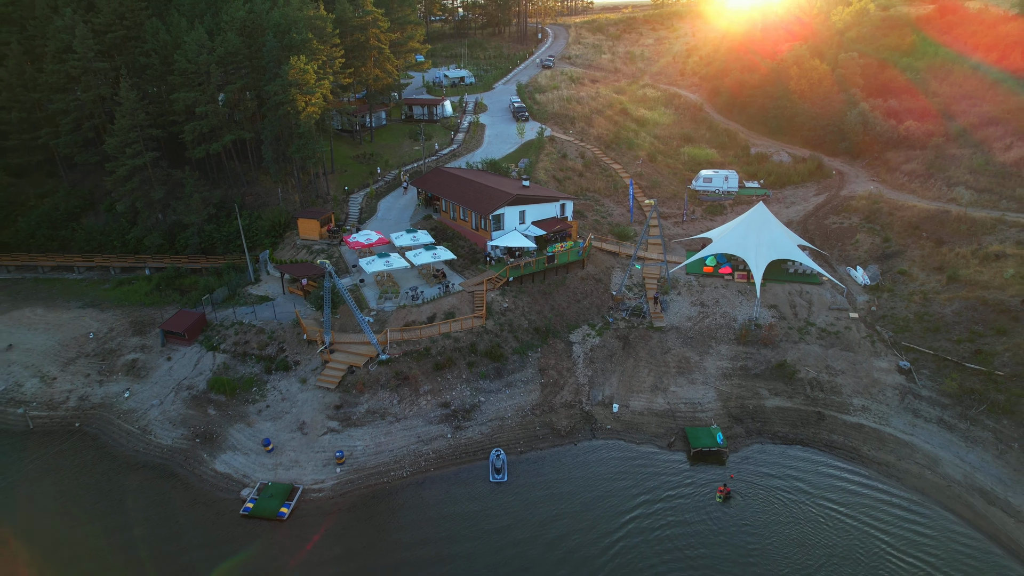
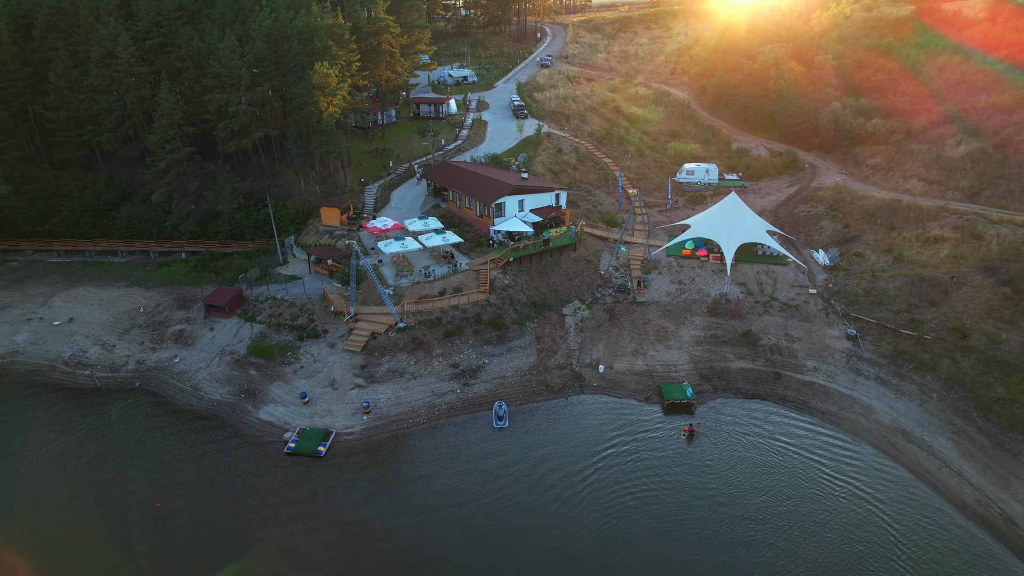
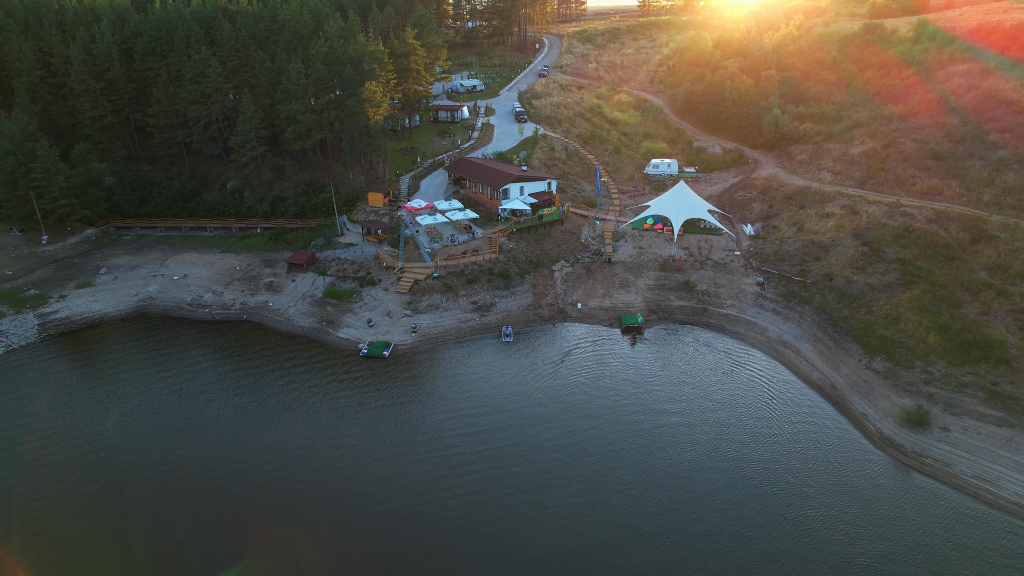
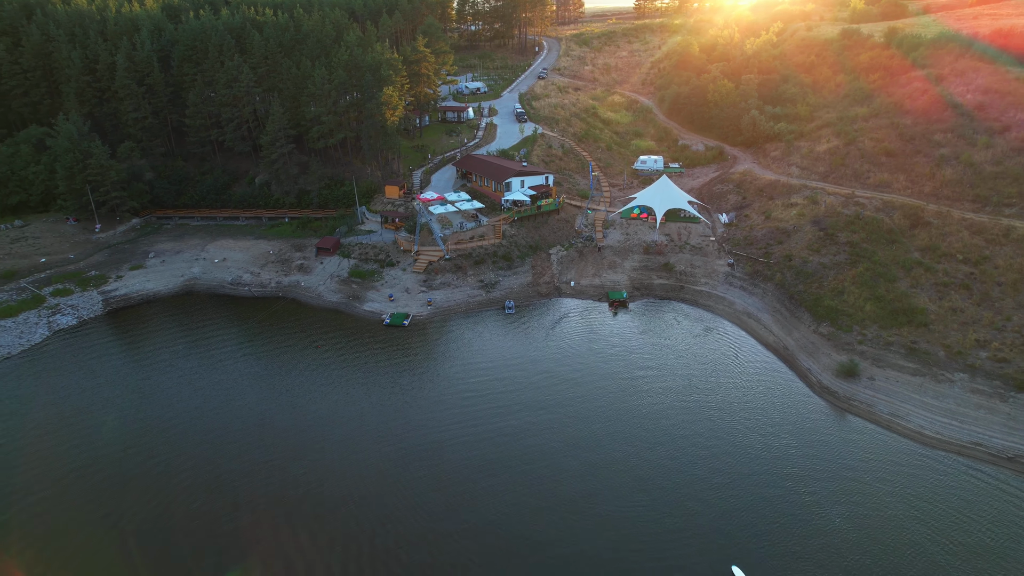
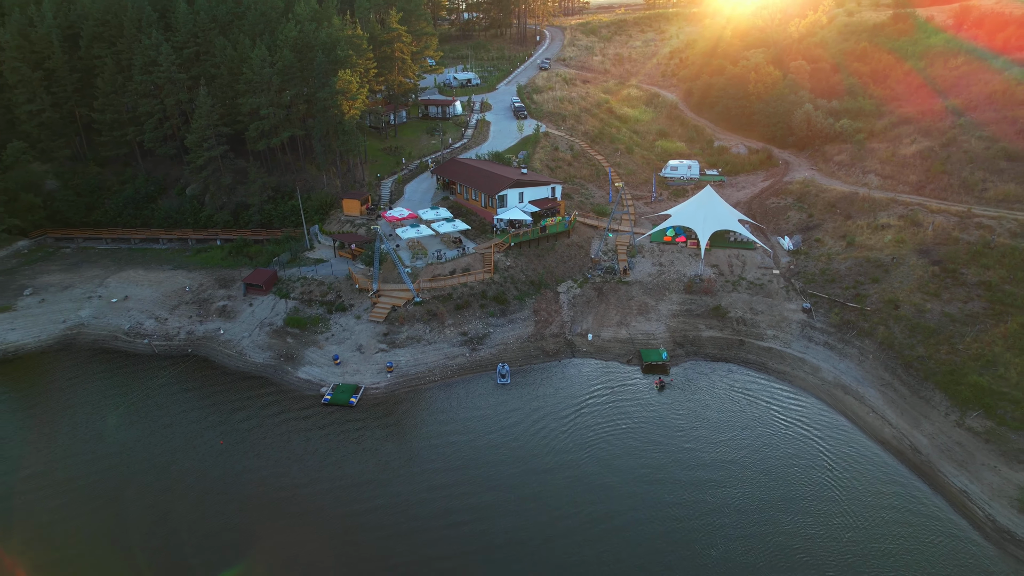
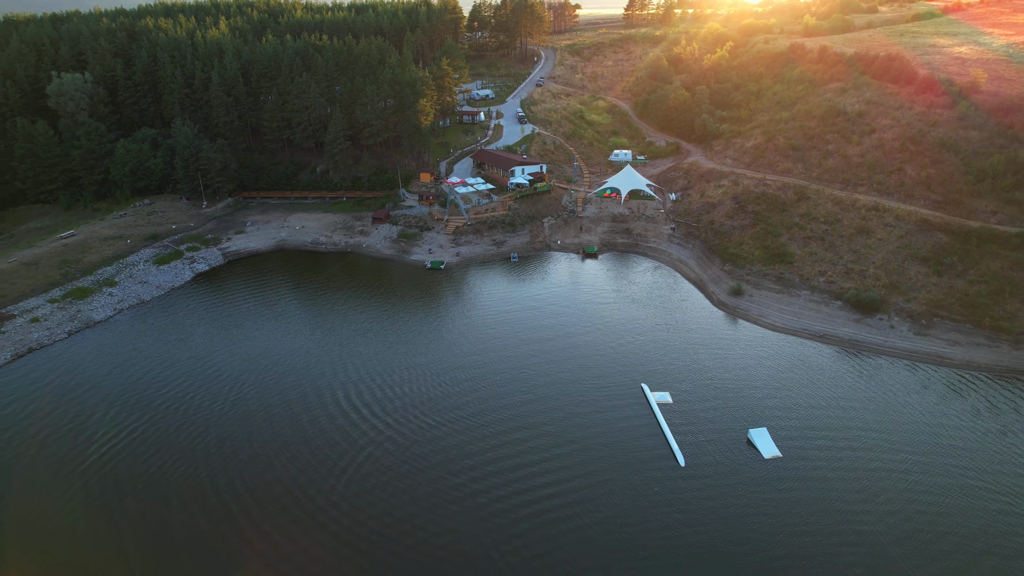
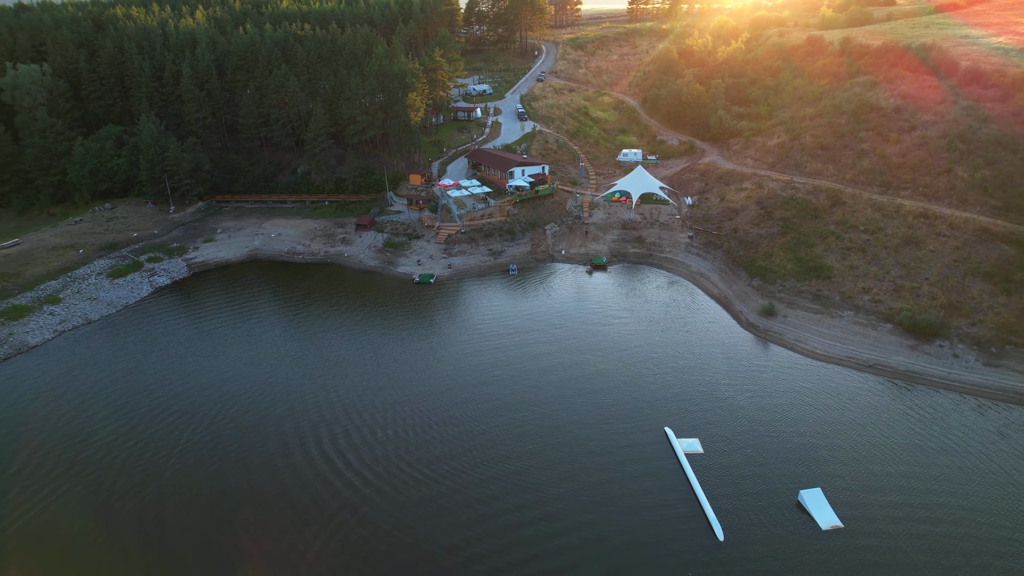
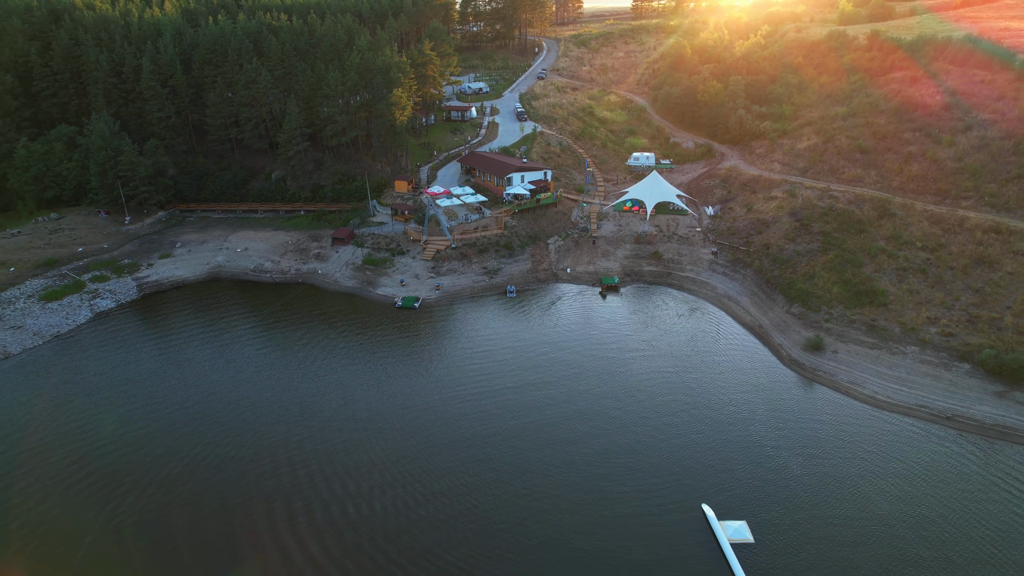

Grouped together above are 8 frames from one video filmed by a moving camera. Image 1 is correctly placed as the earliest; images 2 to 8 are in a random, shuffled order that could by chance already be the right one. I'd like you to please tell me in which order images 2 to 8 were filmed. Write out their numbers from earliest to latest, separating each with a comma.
2, 5, 3, 4, 8, 7, 6
